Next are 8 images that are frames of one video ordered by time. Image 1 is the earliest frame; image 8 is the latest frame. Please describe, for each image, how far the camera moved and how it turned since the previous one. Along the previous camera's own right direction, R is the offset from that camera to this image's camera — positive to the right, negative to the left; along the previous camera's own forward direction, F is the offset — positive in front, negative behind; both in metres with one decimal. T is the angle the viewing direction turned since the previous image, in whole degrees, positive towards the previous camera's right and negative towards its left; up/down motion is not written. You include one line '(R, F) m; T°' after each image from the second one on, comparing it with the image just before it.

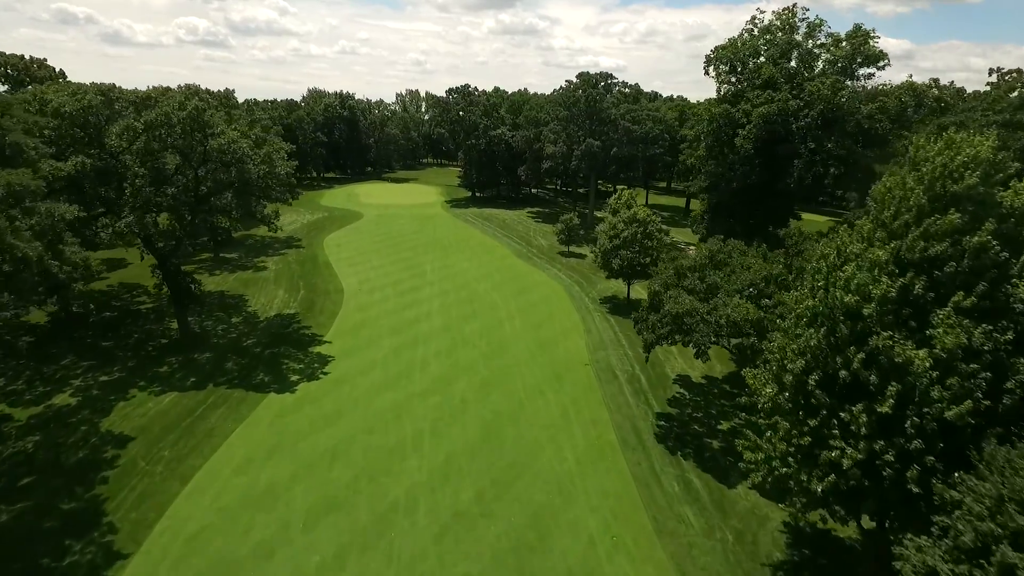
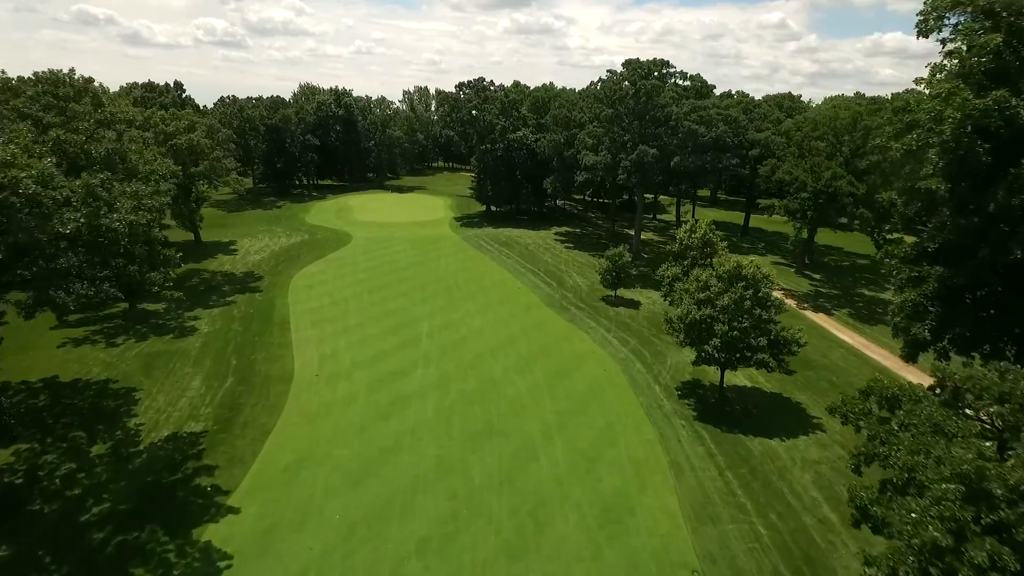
(-0.8, +12.1) m; -1°
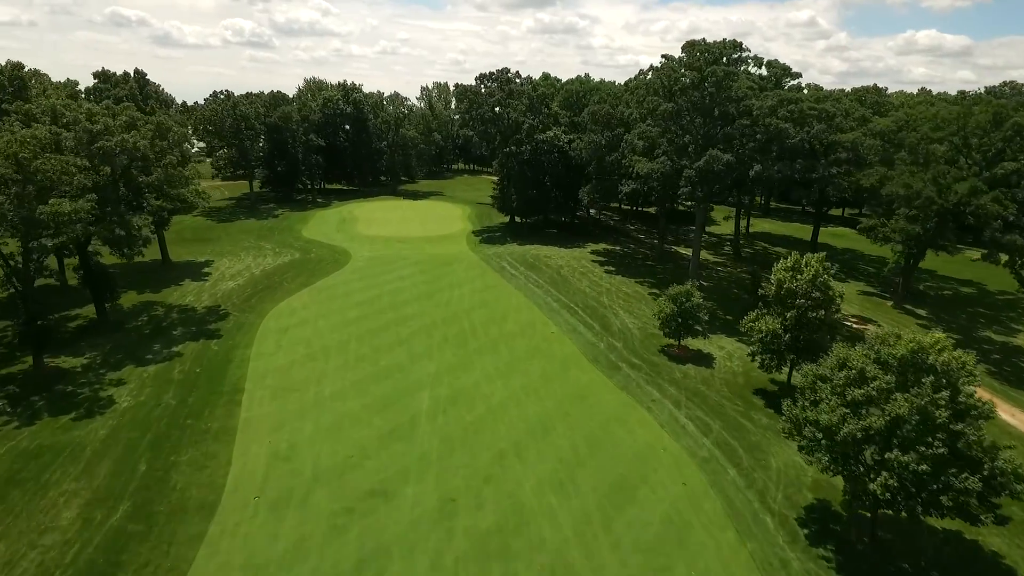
(-0.5, +8.4) m; -2°
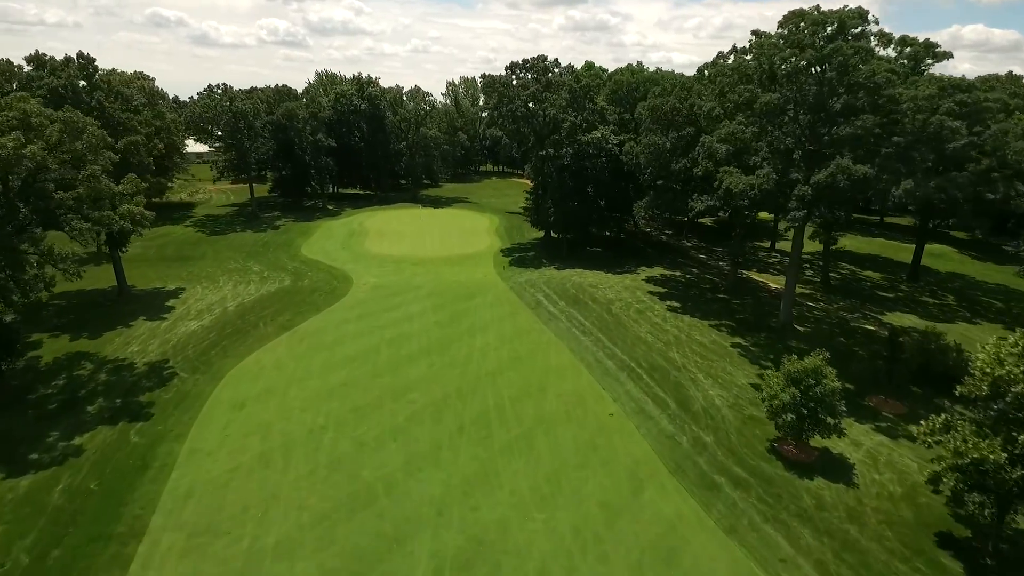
(-0.5, +8.3) m; -3°
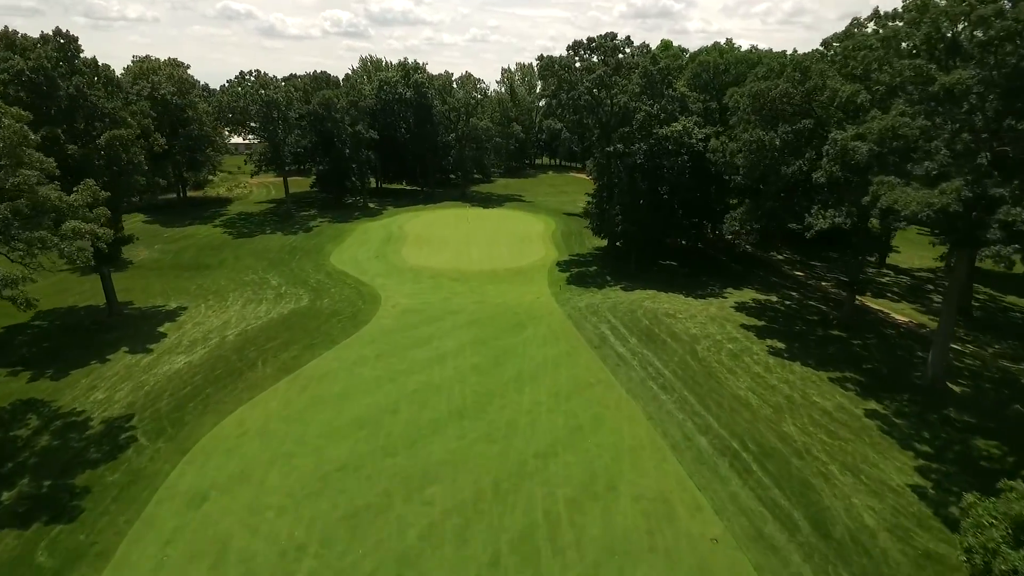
(-0.2, +6.3) m; -5°
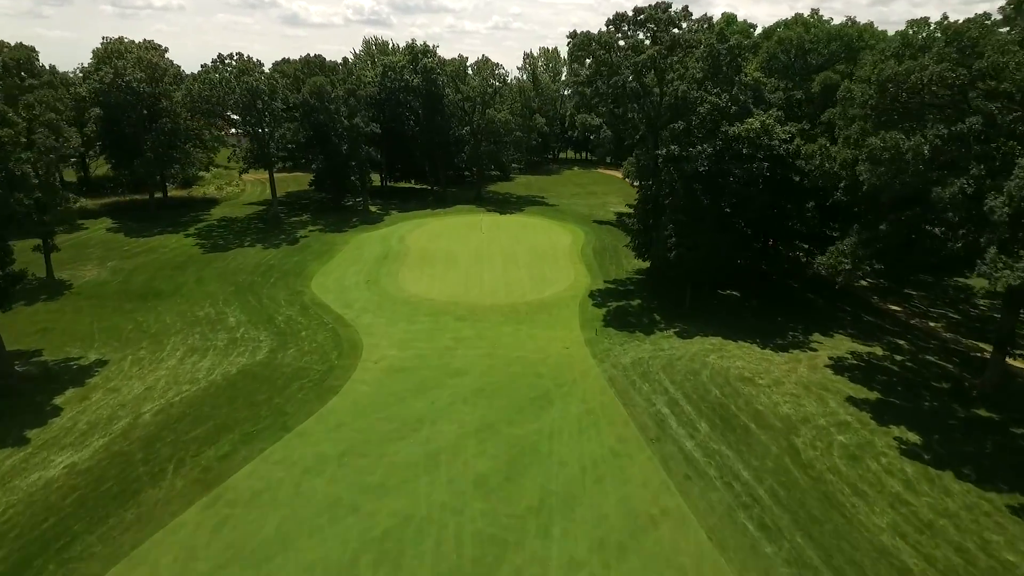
(-0.1, +7.5) m; -2°
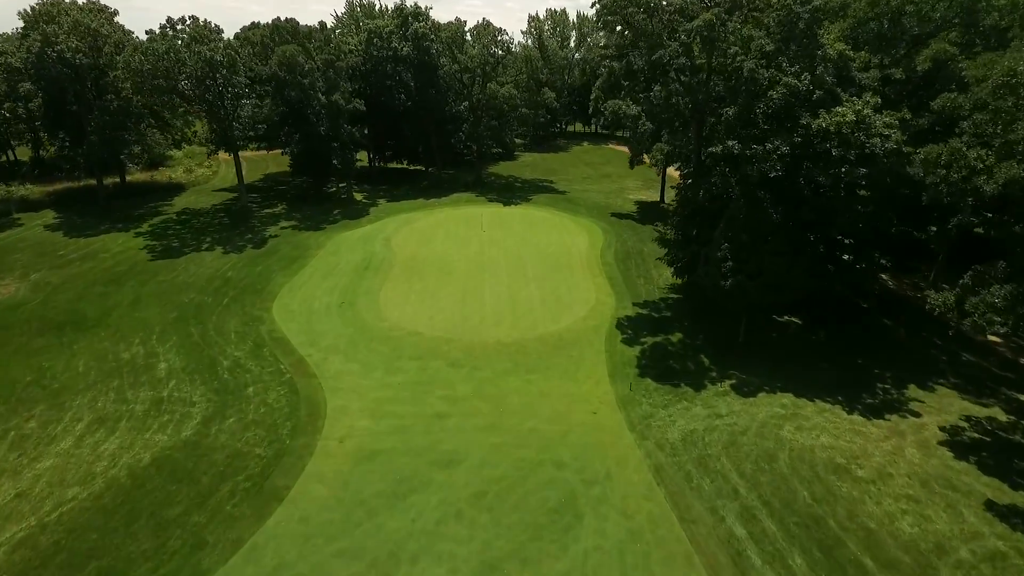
(-0.3, +6.1) m; 0°
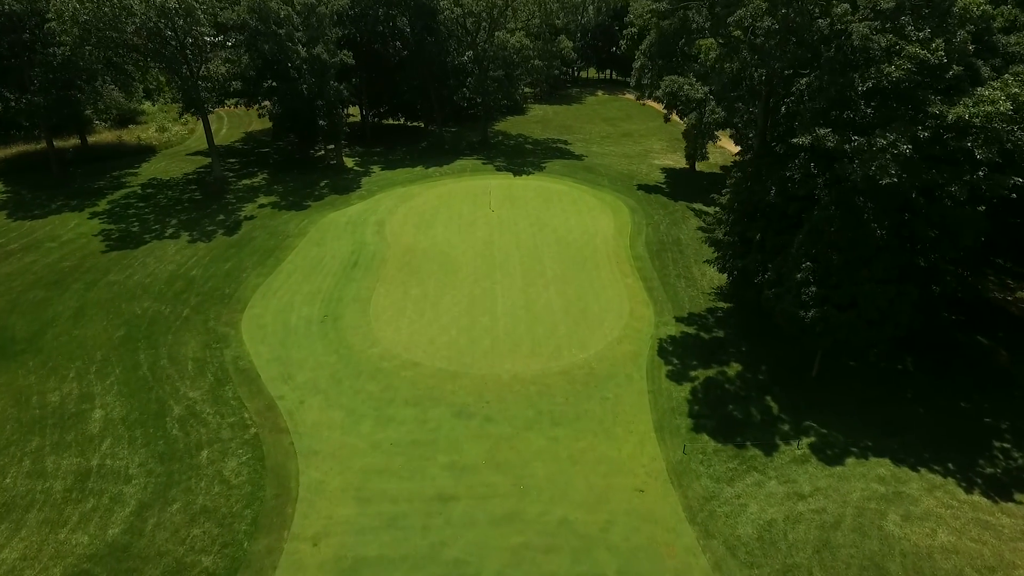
(-0.5, +4.7) m; 0°
